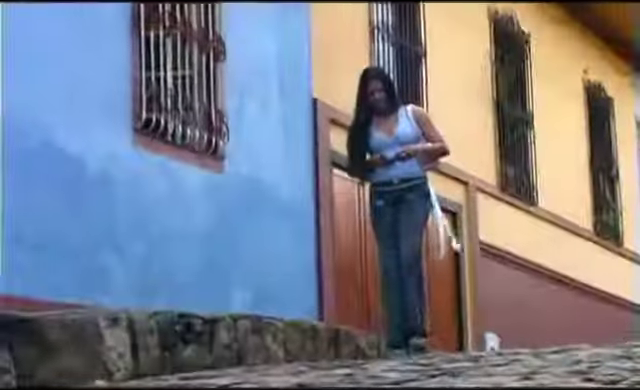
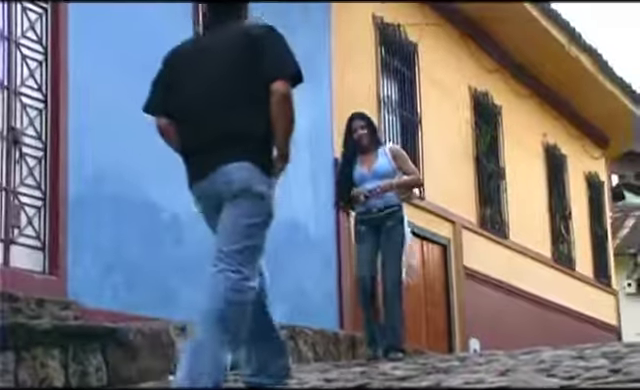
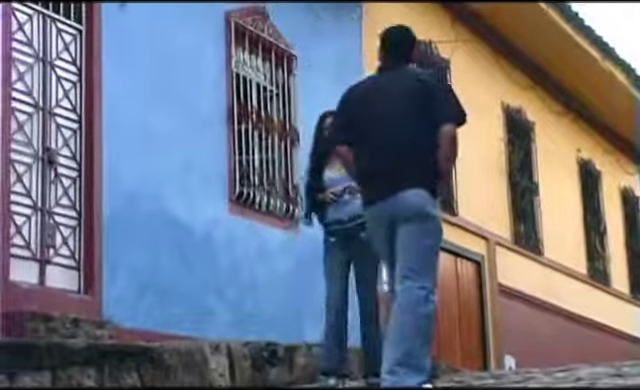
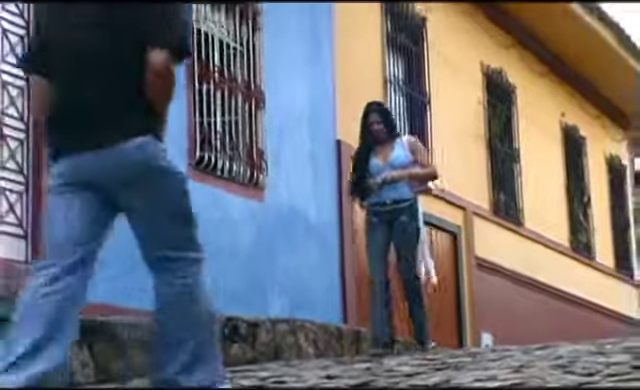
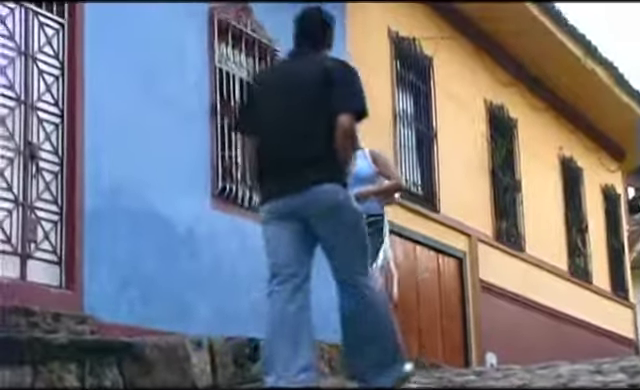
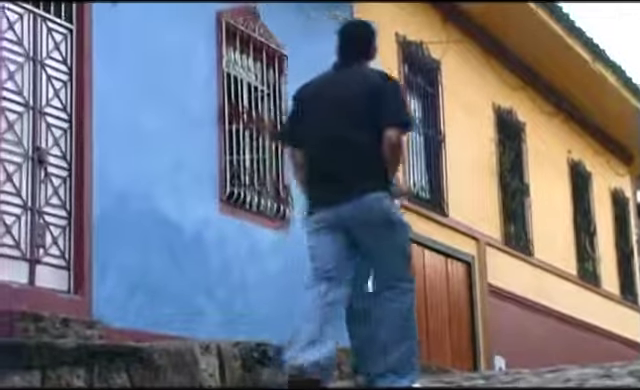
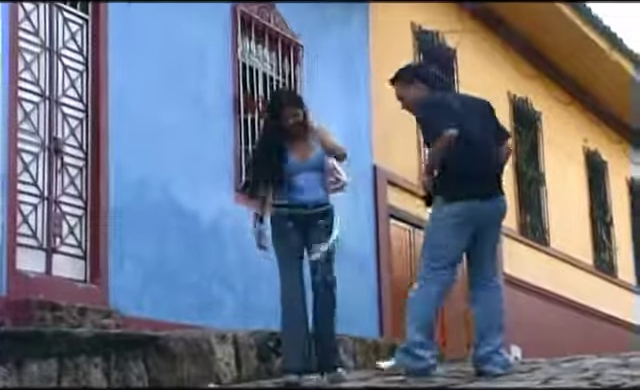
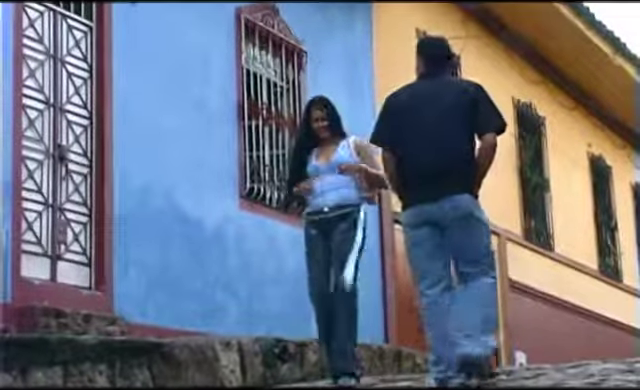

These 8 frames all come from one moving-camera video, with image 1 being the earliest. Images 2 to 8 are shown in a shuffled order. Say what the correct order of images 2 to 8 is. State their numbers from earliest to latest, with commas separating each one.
4, 2, 5, 6, 3, 8, 7
